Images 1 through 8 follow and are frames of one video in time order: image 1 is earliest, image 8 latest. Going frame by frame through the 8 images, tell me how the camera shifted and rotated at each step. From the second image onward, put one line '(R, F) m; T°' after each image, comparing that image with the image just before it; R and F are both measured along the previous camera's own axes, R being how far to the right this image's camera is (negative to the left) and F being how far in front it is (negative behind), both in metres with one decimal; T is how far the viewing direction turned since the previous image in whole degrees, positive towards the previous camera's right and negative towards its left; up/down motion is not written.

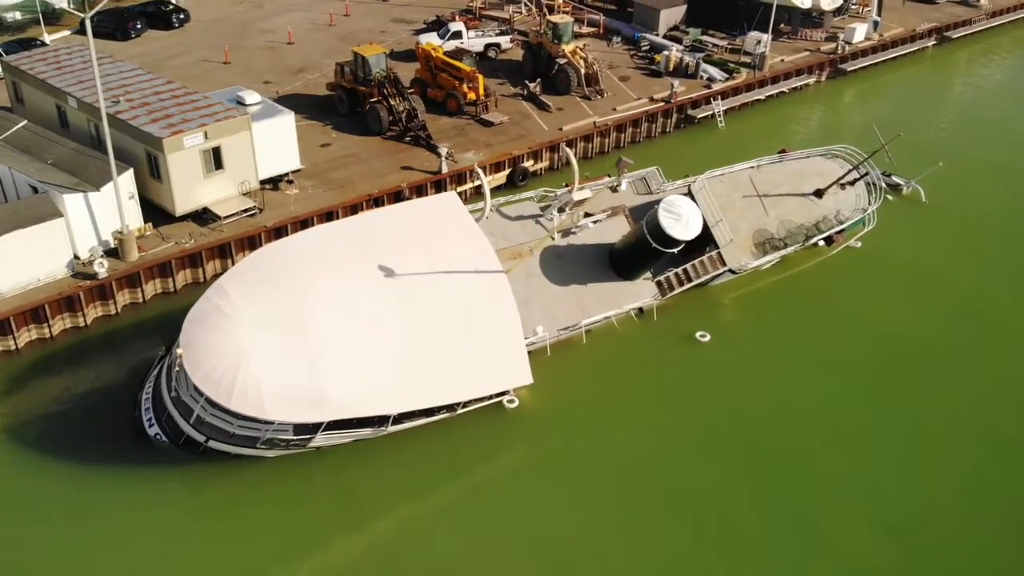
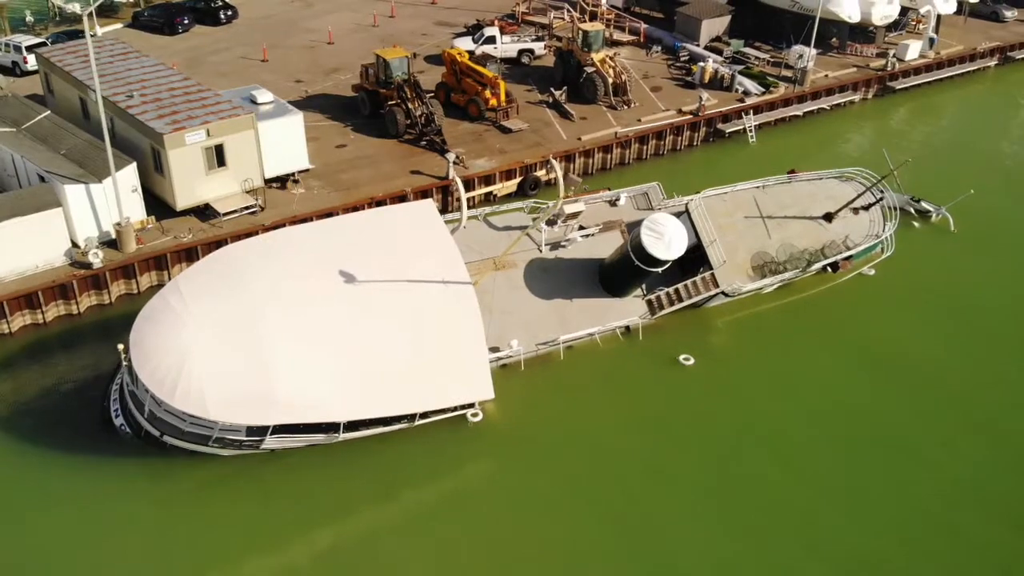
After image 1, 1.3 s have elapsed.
(+2.1, +0.4) m; -5°
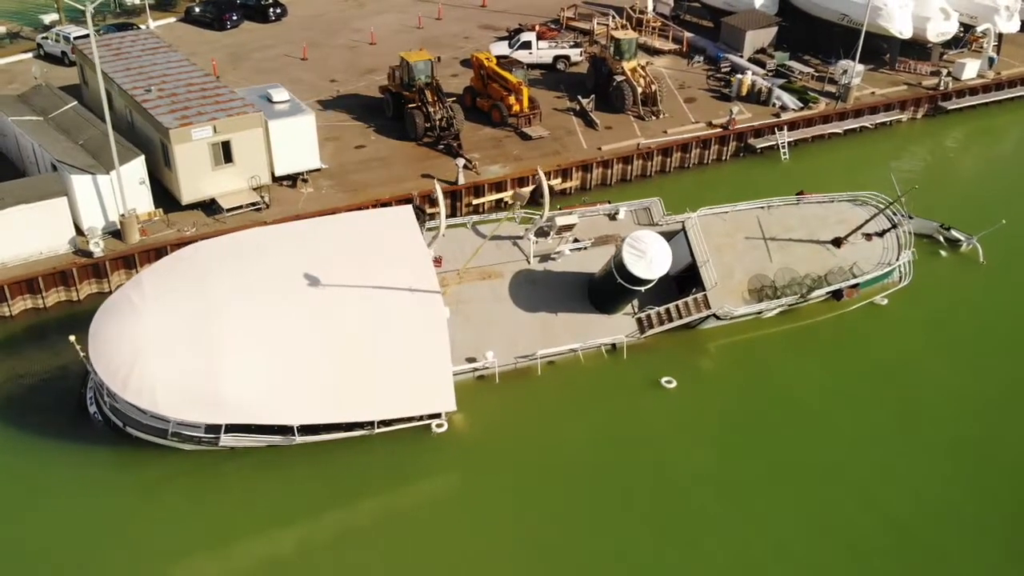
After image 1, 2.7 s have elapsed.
(+2.0, +0.4) m; -5°
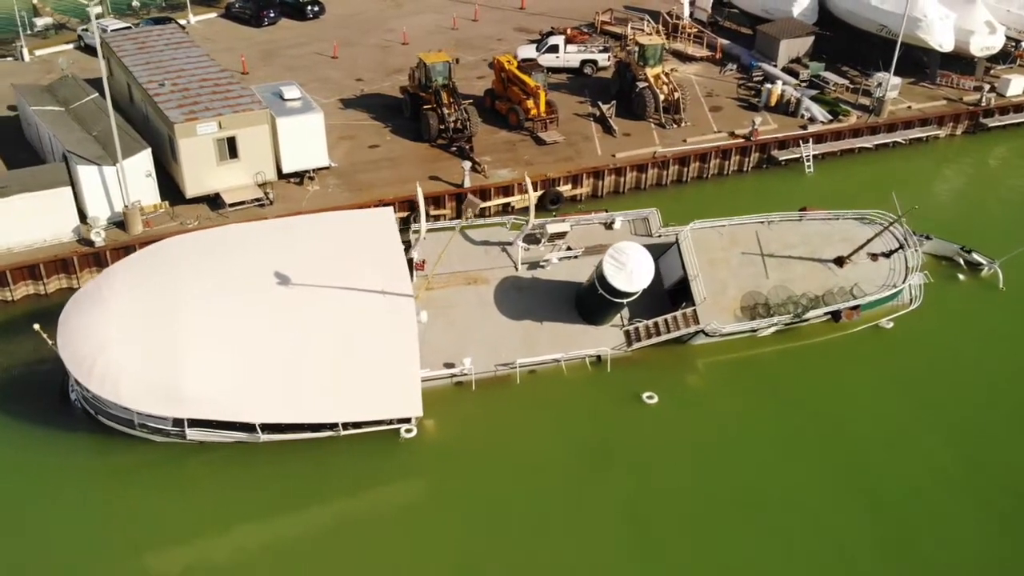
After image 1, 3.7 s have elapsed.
(+1.7, +0.3) m; -4°
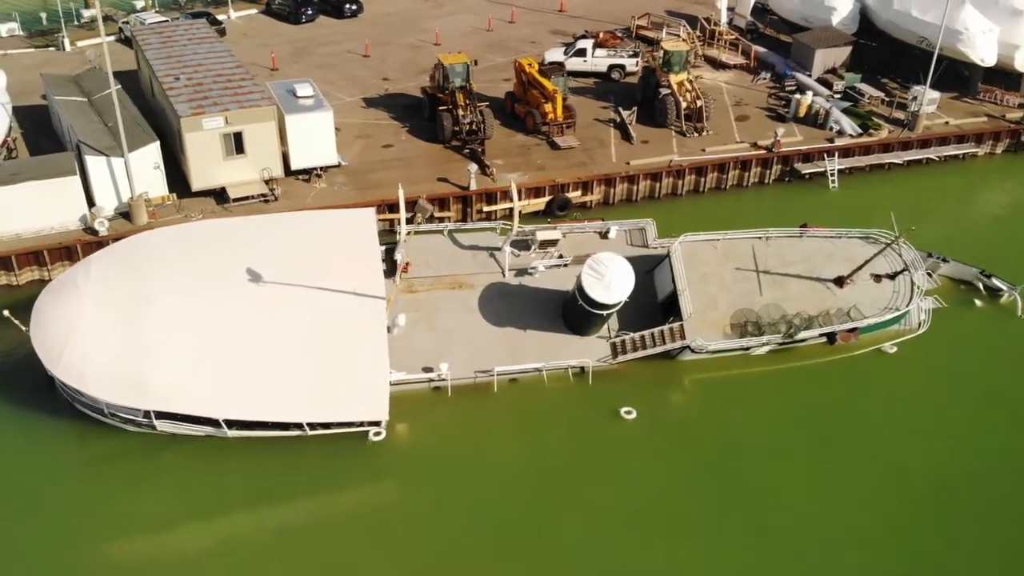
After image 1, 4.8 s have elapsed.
(+1.6, +0.3) m; -4°
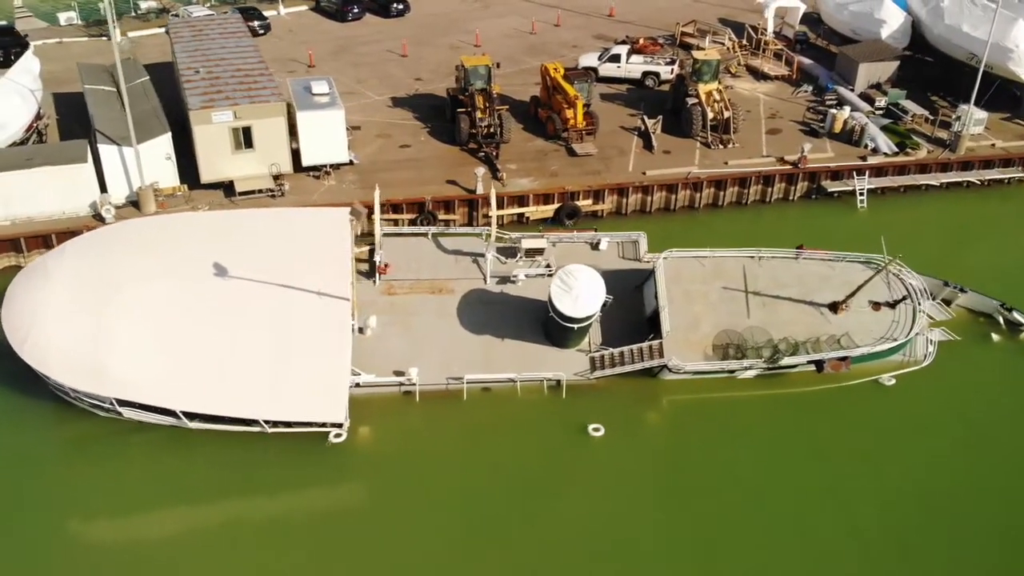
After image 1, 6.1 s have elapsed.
(+2.1, +0.4) m; -5°
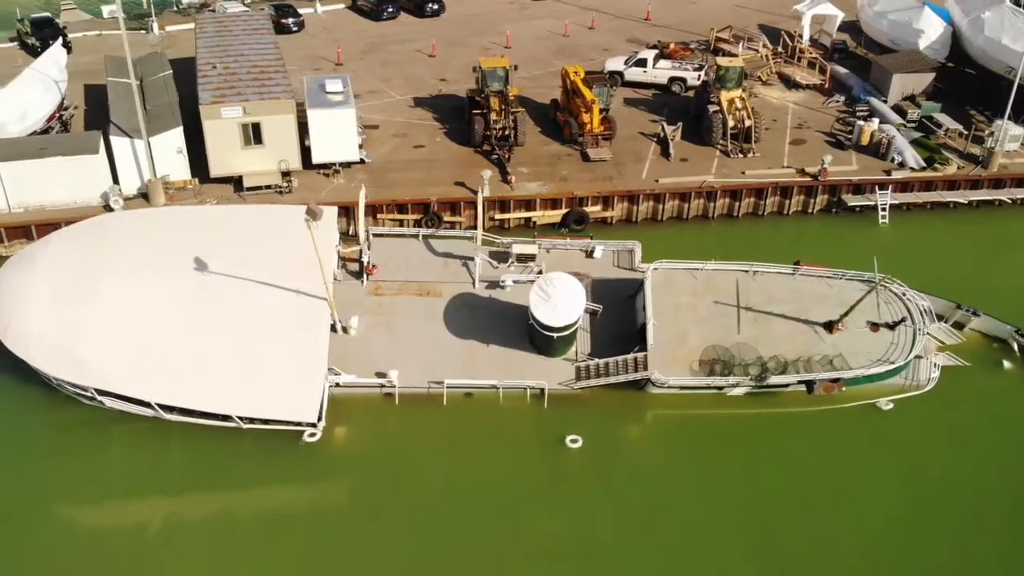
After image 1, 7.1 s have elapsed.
(+1.4, +0.3) m; -3°
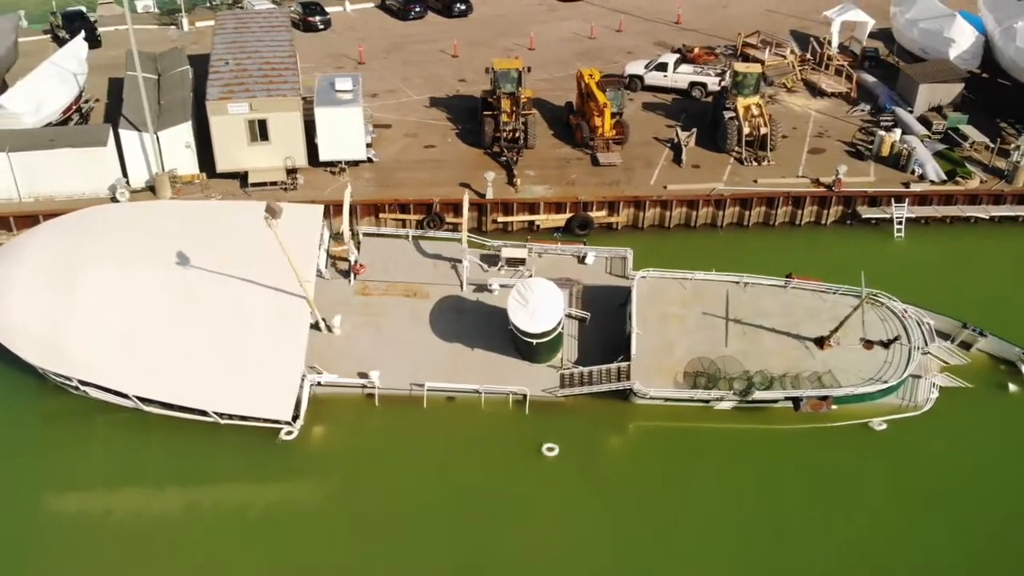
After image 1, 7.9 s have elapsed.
(+1.2, +0.2) m; -3°
